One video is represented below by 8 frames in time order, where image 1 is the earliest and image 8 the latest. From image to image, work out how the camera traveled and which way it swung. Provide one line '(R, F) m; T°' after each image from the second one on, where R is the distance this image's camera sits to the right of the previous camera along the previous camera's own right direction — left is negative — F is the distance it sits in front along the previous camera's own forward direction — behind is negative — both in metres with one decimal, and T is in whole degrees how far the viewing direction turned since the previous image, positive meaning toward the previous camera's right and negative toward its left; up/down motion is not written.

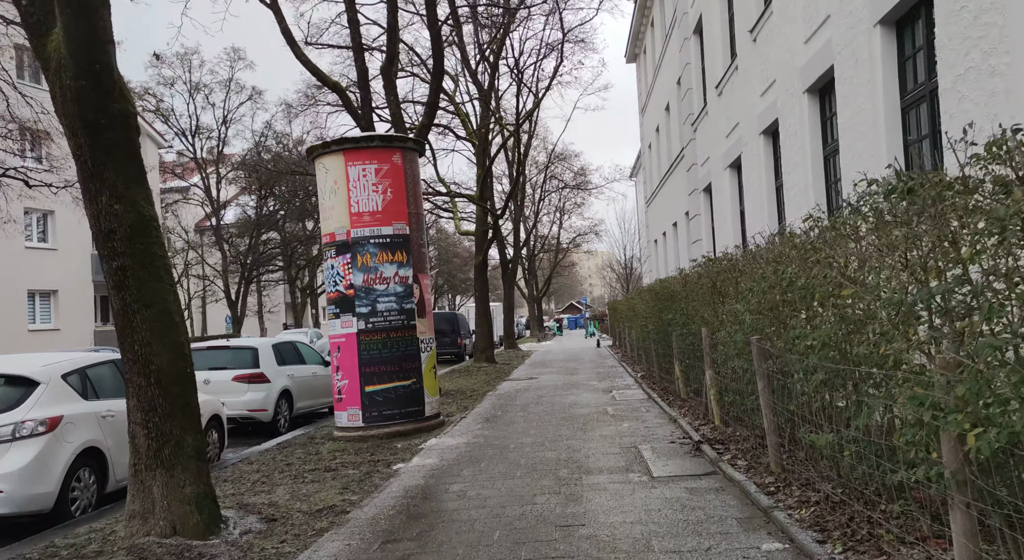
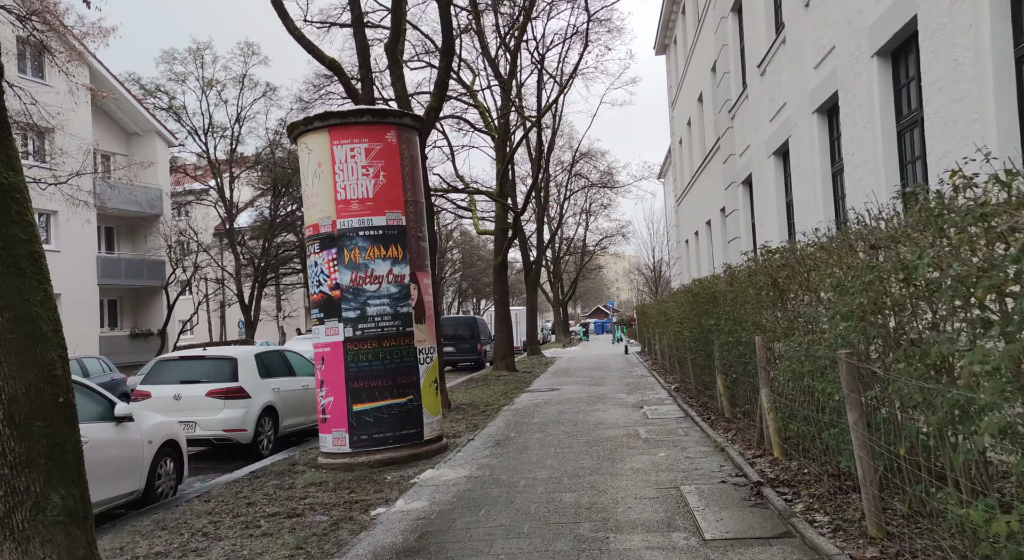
(+0.1, +1.5) m; -2°
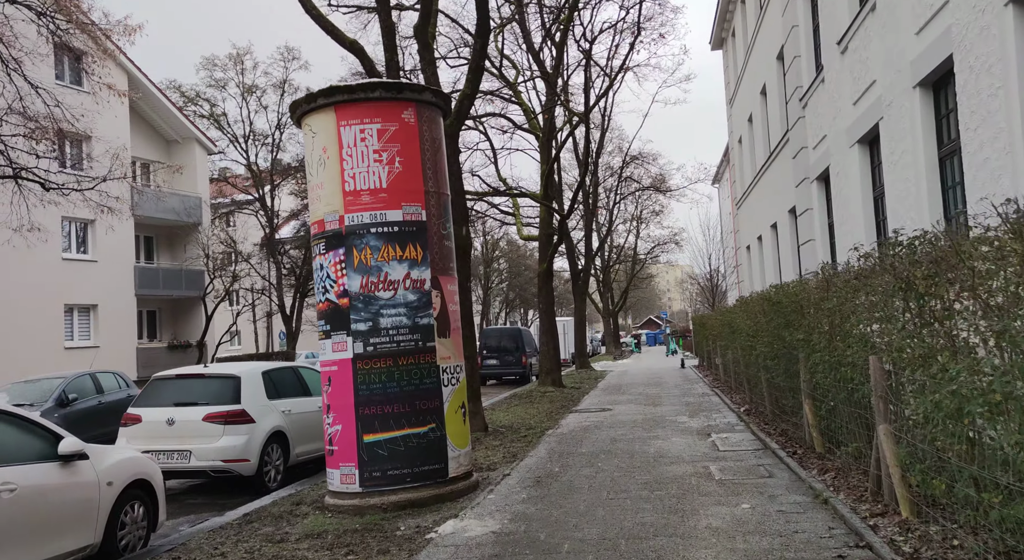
(+0.1, +1.5) m; -4°
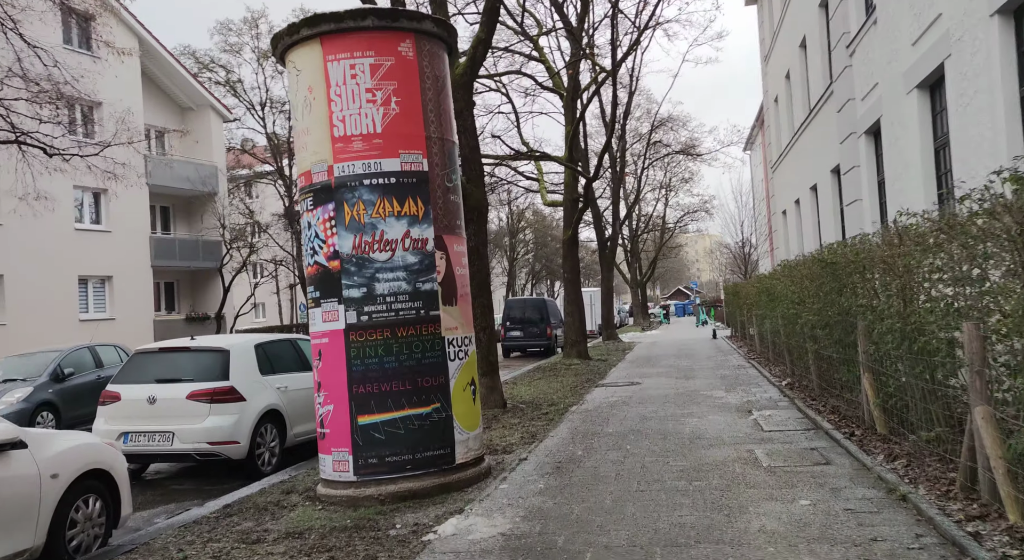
(+0.1, +1.0) m; -2°
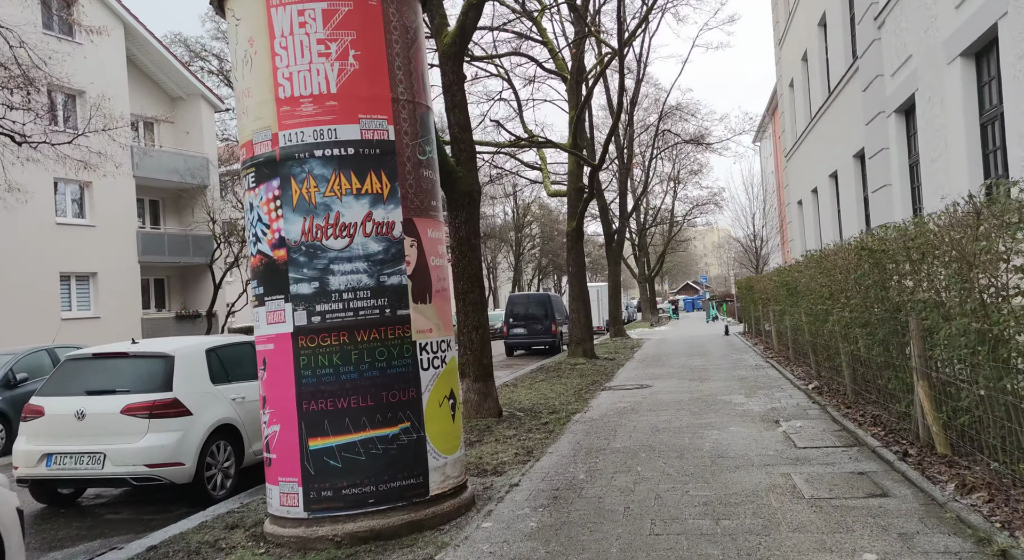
(+0.1, +1.1) m; -1°
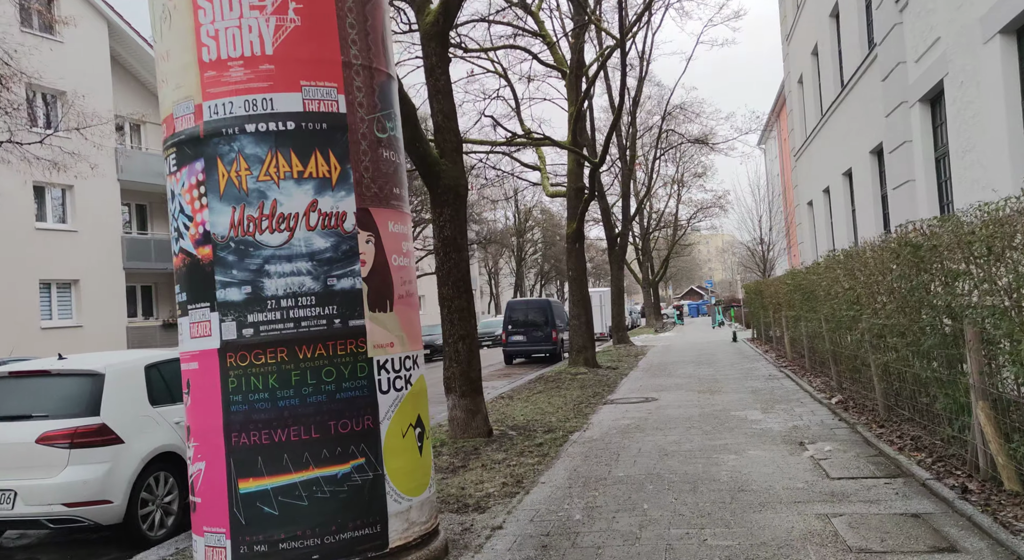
(+0.1, +1.0) m; 0°
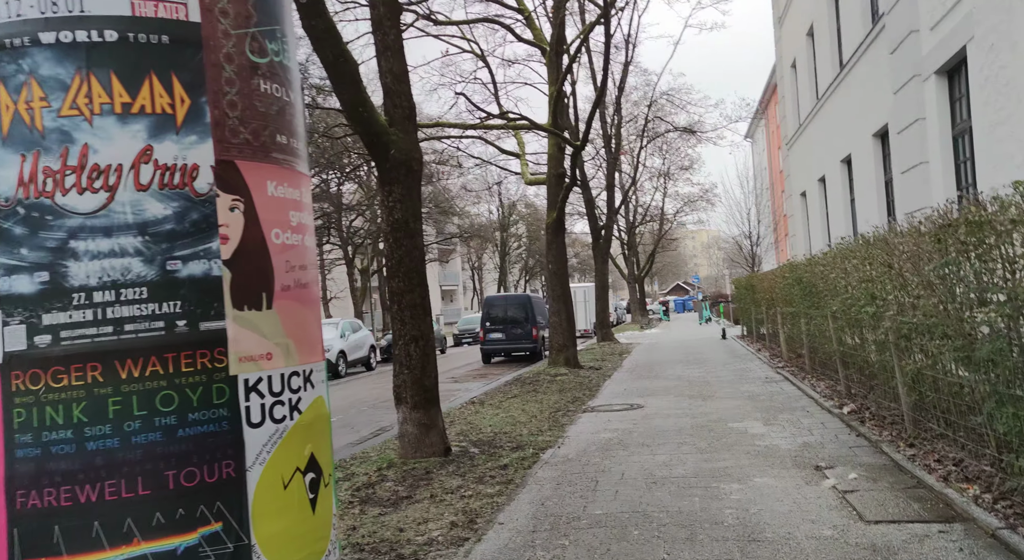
(+0.2, +1.3) m; +1°
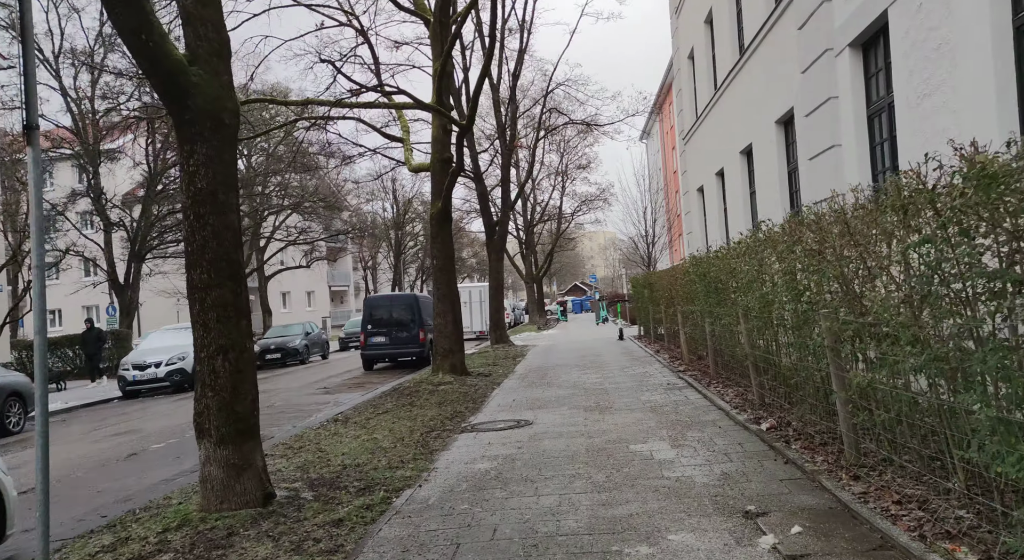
(+0.4, +1.7) m; +7°
